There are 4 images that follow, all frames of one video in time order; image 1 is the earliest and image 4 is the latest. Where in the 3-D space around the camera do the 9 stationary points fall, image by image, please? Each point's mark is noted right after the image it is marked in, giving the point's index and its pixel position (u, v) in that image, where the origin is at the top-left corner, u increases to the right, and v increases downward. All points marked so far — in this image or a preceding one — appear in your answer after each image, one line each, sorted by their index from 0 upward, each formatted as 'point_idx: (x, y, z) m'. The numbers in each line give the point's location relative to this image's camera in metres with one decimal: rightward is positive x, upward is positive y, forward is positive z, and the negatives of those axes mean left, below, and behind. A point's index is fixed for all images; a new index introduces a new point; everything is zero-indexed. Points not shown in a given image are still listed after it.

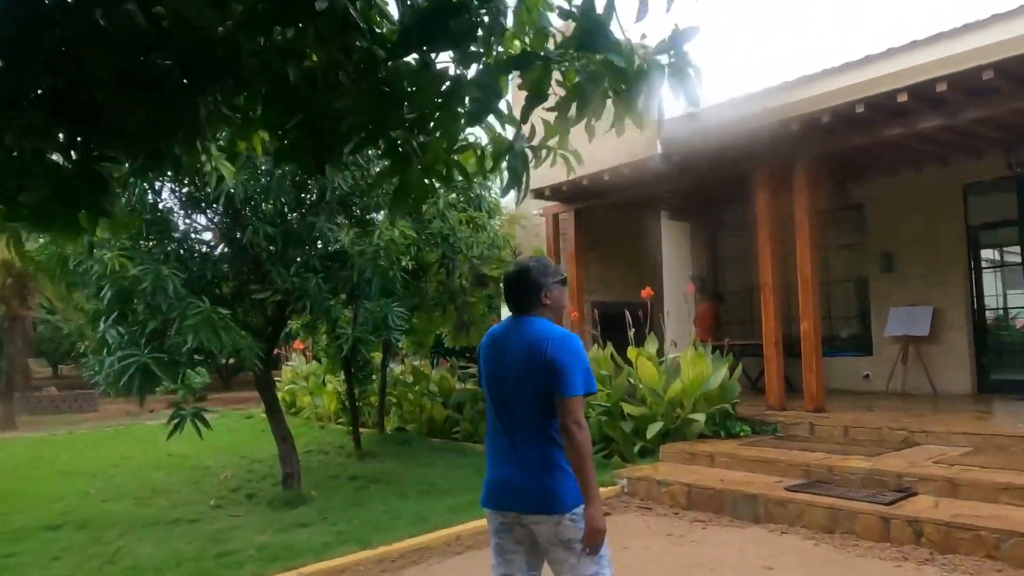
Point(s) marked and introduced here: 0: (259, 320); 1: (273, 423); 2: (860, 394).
0: (-2.0, -0.2, +6.0) m
1: (-1.9, -1.1, +5.9) m
2: (+4.0, -1.2, +8.7) m
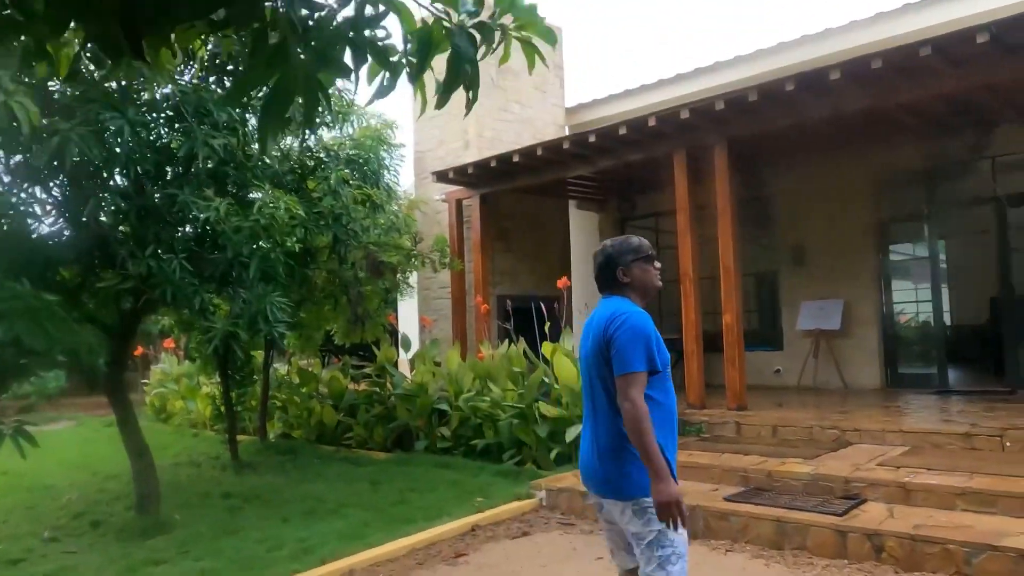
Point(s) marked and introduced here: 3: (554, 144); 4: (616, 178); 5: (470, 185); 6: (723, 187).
0: (-2.6, -0.2, +5.0) m
1: (-2.5, -1.0, +4.9) m
2: (+2.9, -1.1, +8.5) m
3: (+0.4, +1.4, +7.2) m
4: (+1.2, +1.3, +8.6) m
5: (-0.5, +1.2, +8.5) m
6: (+1.8, +0.9, +6.5) m
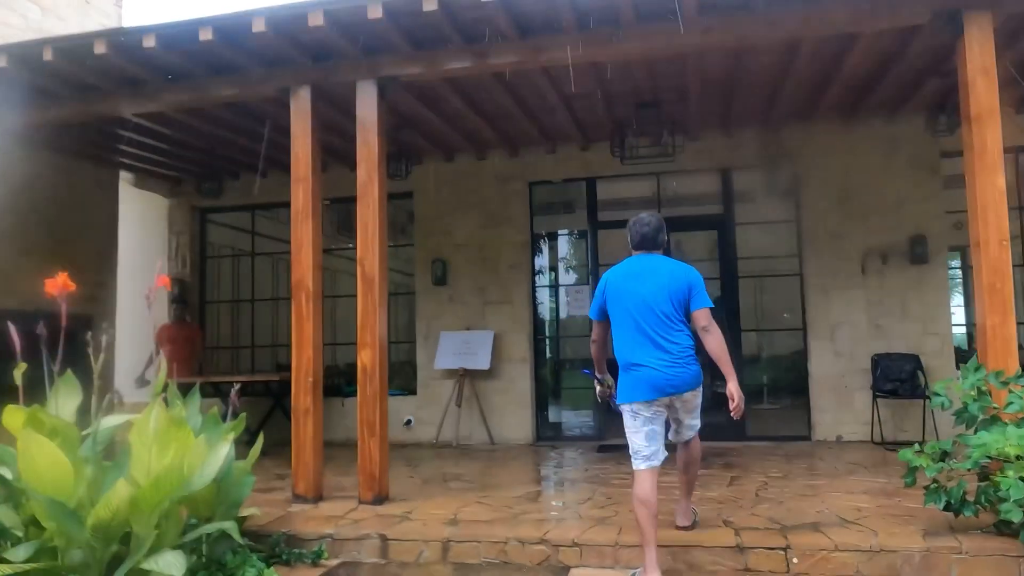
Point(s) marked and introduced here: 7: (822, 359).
0: (-3.9, 0.0, +0.6) m
1: (-3.8, -0.8, +0.6) m
2: (-0.9, -1.4, +6.4) m
3: (-2.3, +1.3, +4.1) m
4: (-2.4, +1.1, +5.7) m
5: (-3.8, +1.1, +4.8) m
6: (-0.8, +0.7, +4.2) m
7: (+2.4, -0.6, +6.0) m
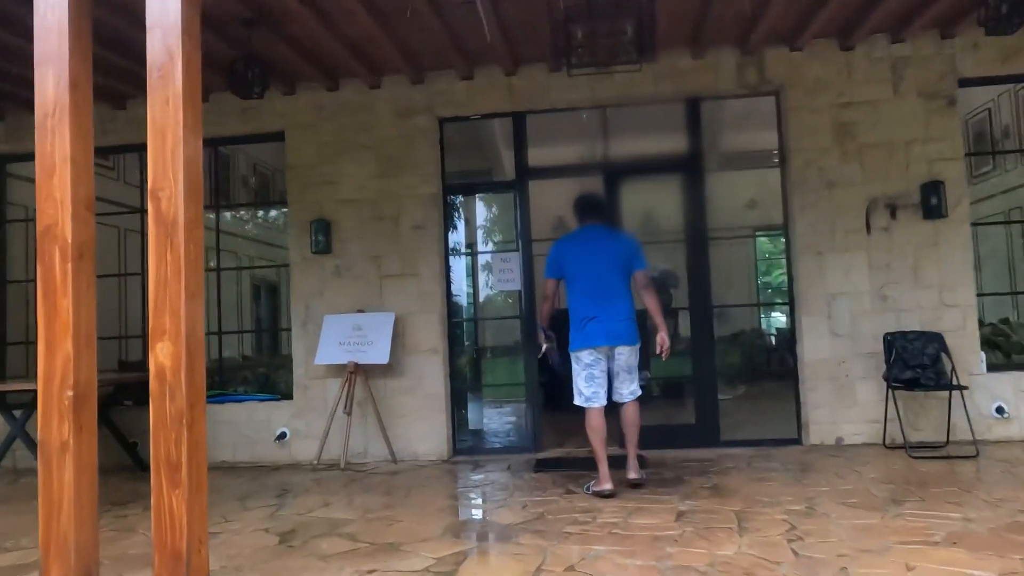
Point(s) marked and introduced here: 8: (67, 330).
0: (-3.8, +0.1, -1.4) m
1: (-3.7, -0.7, -1.3) m
2: (-1.5, -1.2, +4.8) m
3: (-2.7, +1.4, +2.3) m
4: (-2.9, +1.3, +3.9) m
5: (-4.2, +1.3, +2.8) m
6: (-1.2, +0.9, +2.5) m
7: (+1.9, -0.3, +4.7) m
8: (-1.4, -0.1, +2.5) m
